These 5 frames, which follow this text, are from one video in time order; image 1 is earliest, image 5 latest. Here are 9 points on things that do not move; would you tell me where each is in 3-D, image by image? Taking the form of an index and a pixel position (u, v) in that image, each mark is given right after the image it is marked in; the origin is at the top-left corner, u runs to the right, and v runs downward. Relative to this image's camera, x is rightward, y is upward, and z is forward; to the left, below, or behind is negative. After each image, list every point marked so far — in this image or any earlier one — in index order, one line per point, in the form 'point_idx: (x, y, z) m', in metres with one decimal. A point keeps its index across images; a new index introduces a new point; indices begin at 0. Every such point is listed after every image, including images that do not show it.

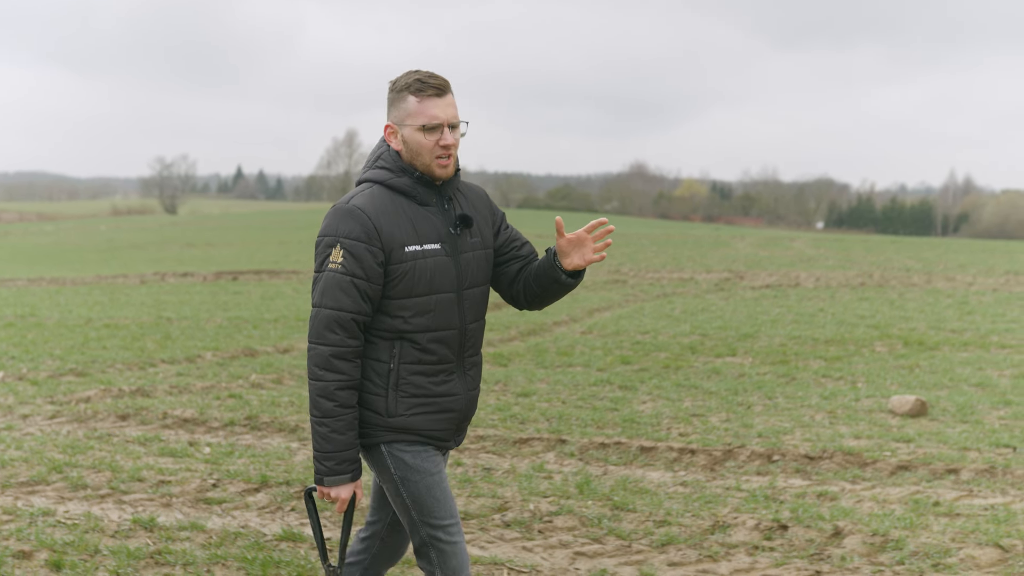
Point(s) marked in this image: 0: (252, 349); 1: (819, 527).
0: (-2.9, -0.7, +12.1) m
1: (+1.5, -1.2, +5.4) m
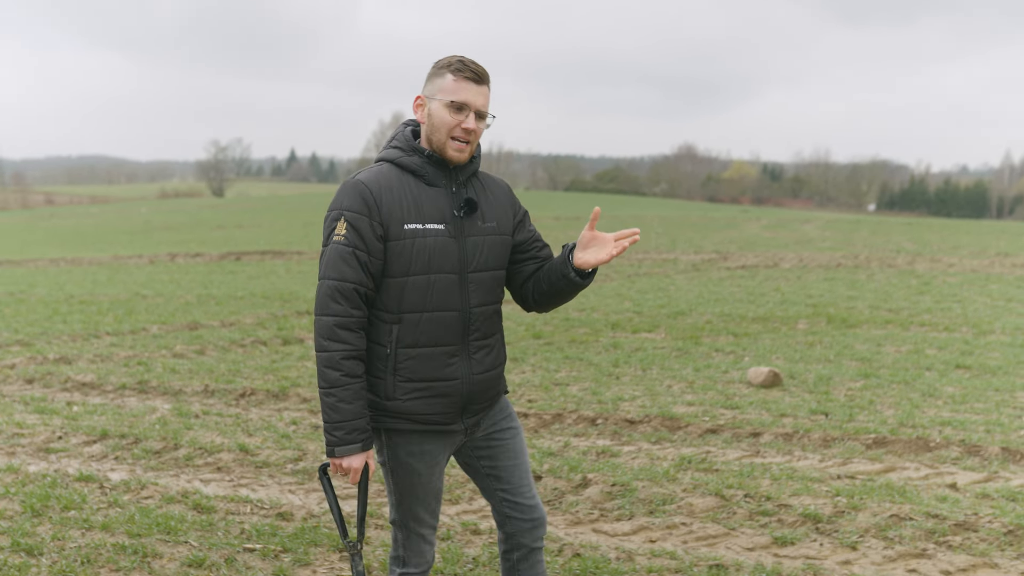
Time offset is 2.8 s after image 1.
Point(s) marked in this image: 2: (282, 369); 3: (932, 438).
0: (-3.7, -0.4, +12.9) m
1: (+0.3, -1.0, +6.0) m
2: (-2.0, -0.7, +9.6) m
3: (+2.8, -1.0, +7.3) m
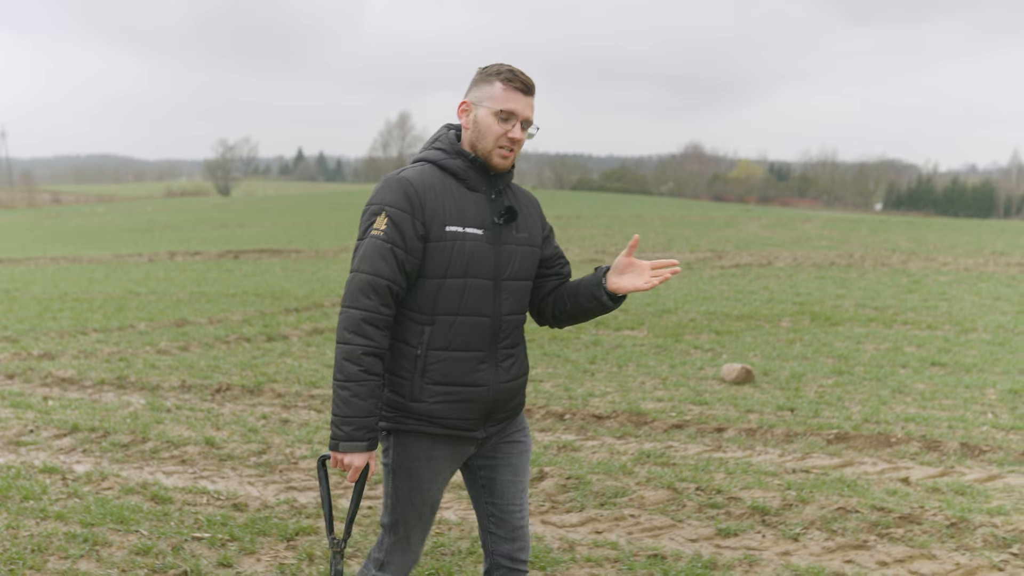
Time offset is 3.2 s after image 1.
0: (-3.9, -0.4, +13.0) m
1: (+0.1, -1.0, +6.1) m
2: (-2.2, -0.7, +9.7) m
3: (+2.6, -1.0, +7.4) m
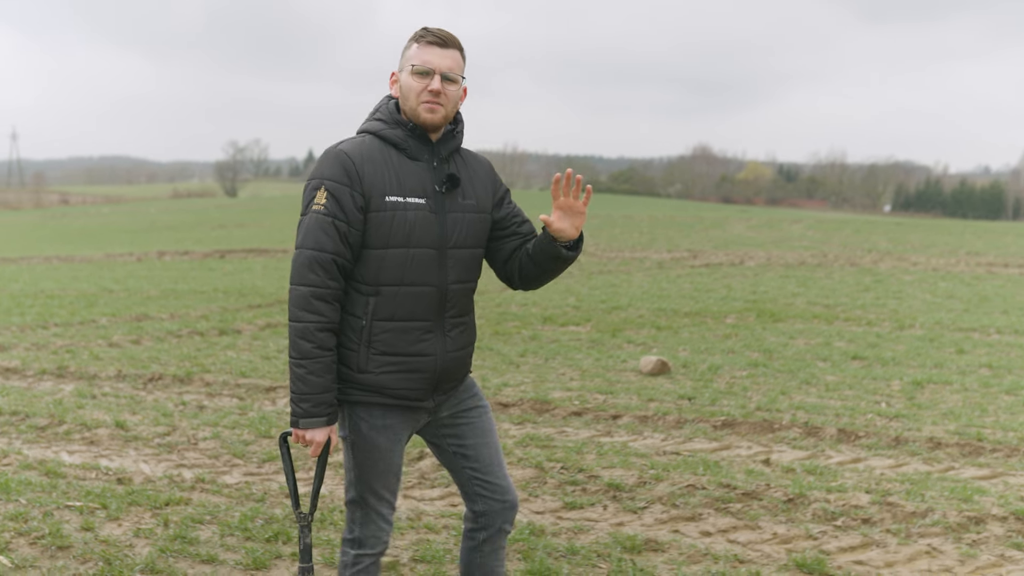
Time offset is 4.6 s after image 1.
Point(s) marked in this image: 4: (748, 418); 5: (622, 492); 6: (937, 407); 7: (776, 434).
0: (-4.5, -0.3, +13.4) m
1: (-0.6, -1.0, +6.5) m
2: (-2.9, -0.6, +10.1) m
3: (+1.9, -0.9, +7.8) m
4: (+1.7, -0.9, +7.8) m
5: (+0.6, -1.1, +5.8) m
6: (+3.3, -0.9, +8.4) m
7: (+1.8, -1.0, +7.4) m
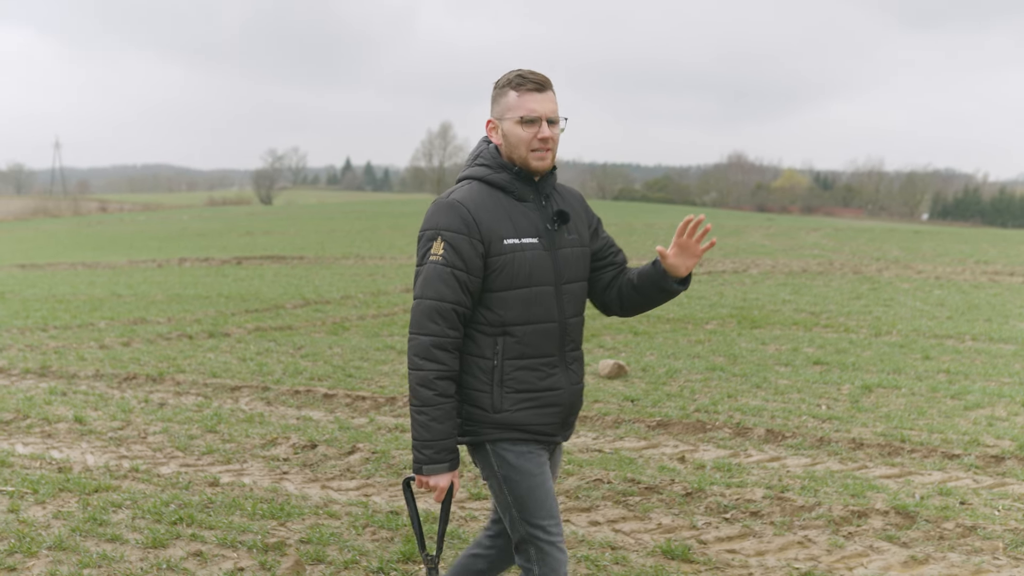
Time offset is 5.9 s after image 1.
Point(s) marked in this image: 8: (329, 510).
0: (-4.7, -0.4, +13.9) m
1: (-1.1, -1.0, +6.9) m
2: (-3.2, -0.7, +10.6) m
3: (+1.5, -1.0, +8.0) m
4: (+1.3, -1.0, +8.1) m
5: (+0.1, -1.1, +6.1) m
6: (+2.9, -1.0, +8.7) m
7: (+1.4, -1.0, +7.7) m
8: (-0.9, -1.1, +5.4) m
